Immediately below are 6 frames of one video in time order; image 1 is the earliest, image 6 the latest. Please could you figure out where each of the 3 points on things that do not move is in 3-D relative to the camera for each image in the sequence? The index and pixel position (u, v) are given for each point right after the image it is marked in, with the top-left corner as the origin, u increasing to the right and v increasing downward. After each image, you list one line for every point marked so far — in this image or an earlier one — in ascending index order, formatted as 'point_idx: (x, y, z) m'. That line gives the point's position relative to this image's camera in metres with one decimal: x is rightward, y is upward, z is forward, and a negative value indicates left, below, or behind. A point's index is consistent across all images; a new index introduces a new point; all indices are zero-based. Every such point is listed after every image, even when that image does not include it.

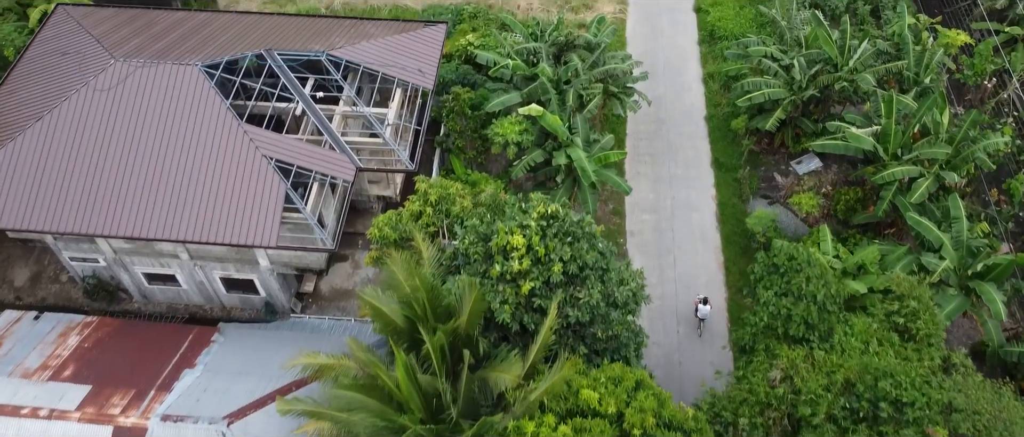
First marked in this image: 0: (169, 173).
0: (-5.8, +0.8, +12.4) m
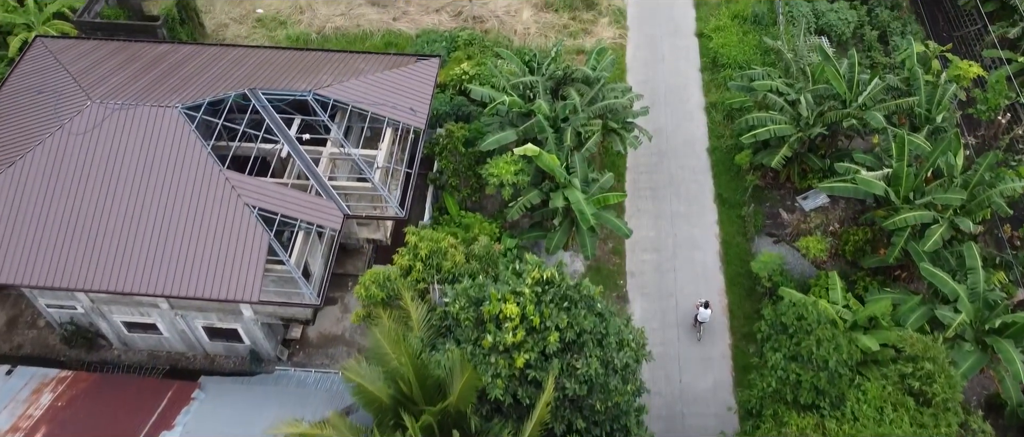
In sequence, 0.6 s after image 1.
0: (-5.9, -0.1, +11.8) m
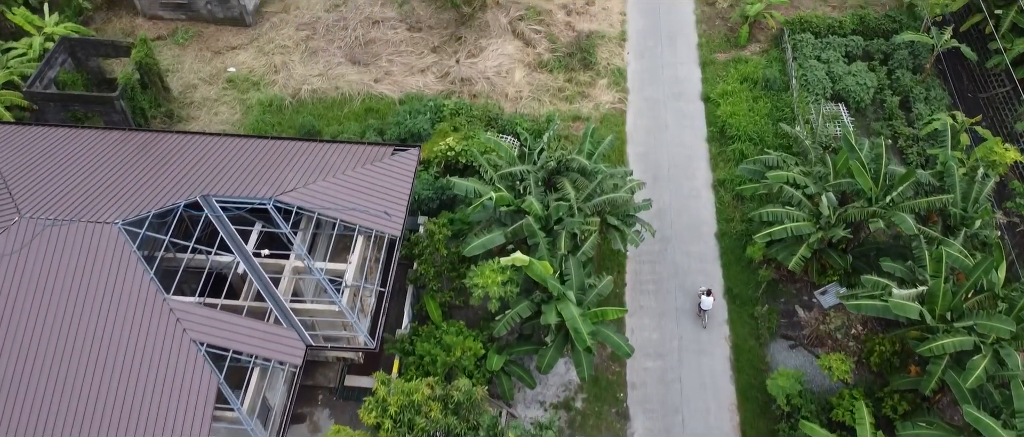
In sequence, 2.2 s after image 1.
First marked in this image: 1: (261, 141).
0: (-6.1, -2.0, +10.3) m
1: (-4.6, +1.4, +13.4) m
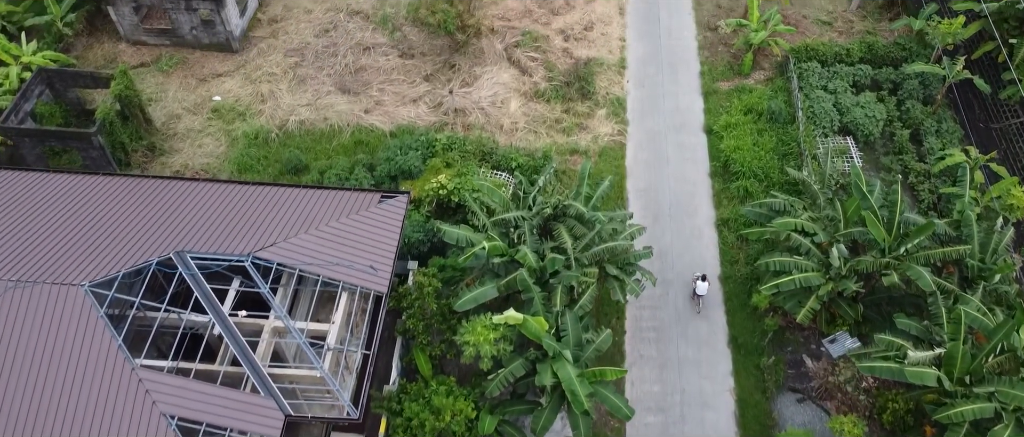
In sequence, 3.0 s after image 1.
0: (-6.2, -2.9, +9.7) m
1: (-4.7, +0.5, +12.7) m
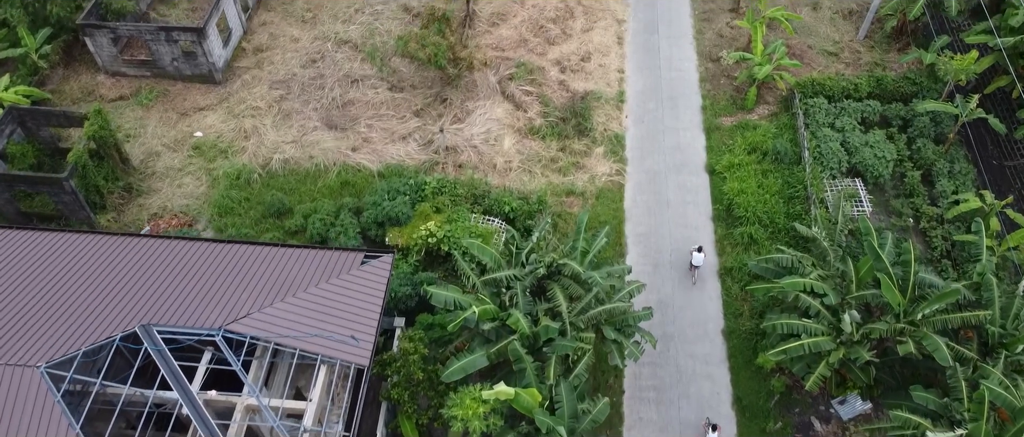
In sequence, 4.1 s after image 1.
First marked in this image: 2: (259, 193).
0: (-6.3, -3.9, +8.9) m
1: (-4.8, -0.5, +12.0) m
2: (-5.6, +0.6, +16.4) m
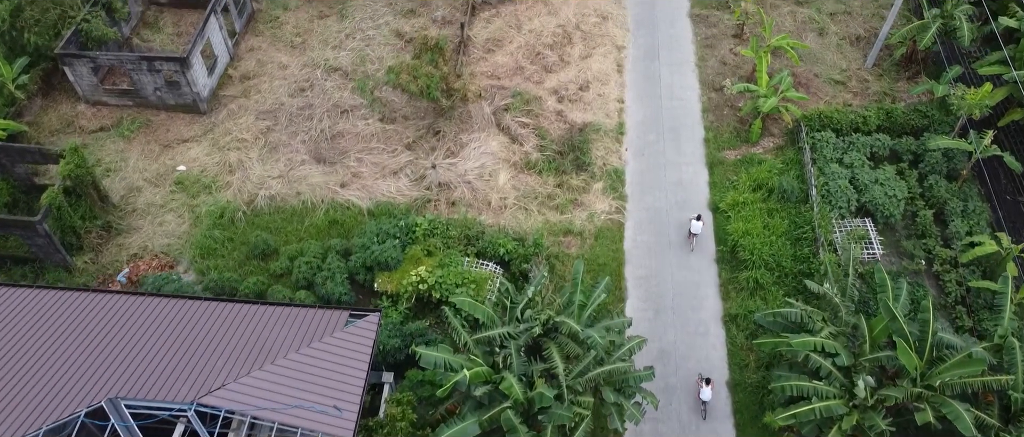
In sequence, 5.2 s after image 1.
0: (-6.4, -4.7, +8.2) m
1: (-4.9, -1.3, +11.3) m
2: (-5.7, -0.3, +15.7) m
